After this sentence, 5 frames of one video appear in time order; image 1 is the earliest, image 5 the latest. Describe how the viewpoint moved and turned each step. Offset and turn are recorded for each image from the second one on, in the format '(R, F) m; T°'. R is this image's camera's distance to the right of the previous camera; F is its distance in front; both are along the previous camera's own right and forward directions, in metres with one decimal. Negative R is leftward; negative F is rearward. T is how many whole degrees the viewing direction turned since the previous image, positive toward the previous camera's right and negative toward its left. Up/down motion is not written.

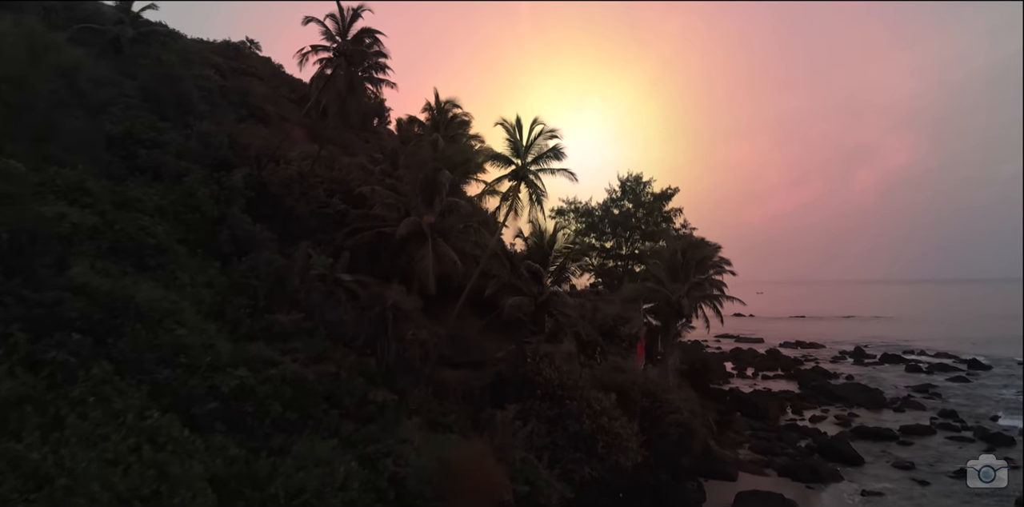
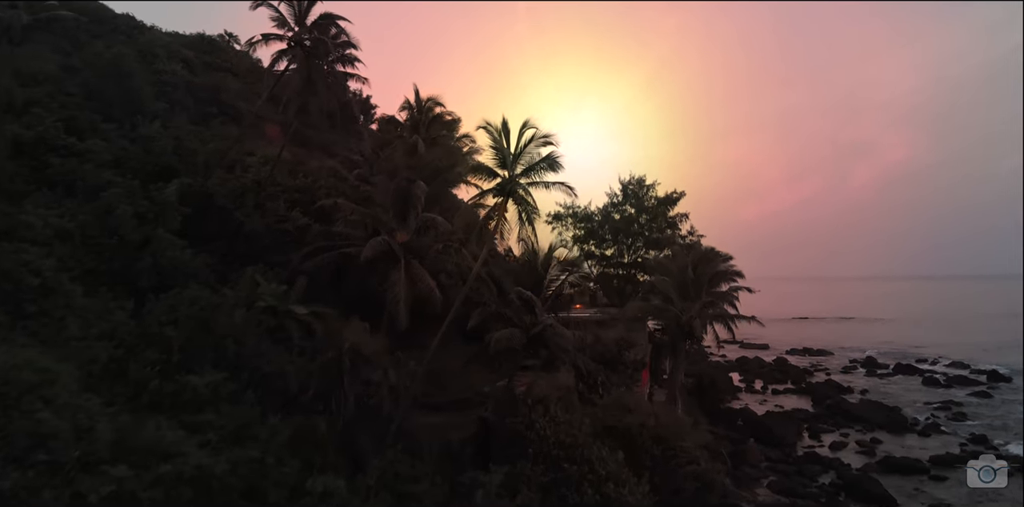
(+0.2, +2.3) m; 0°
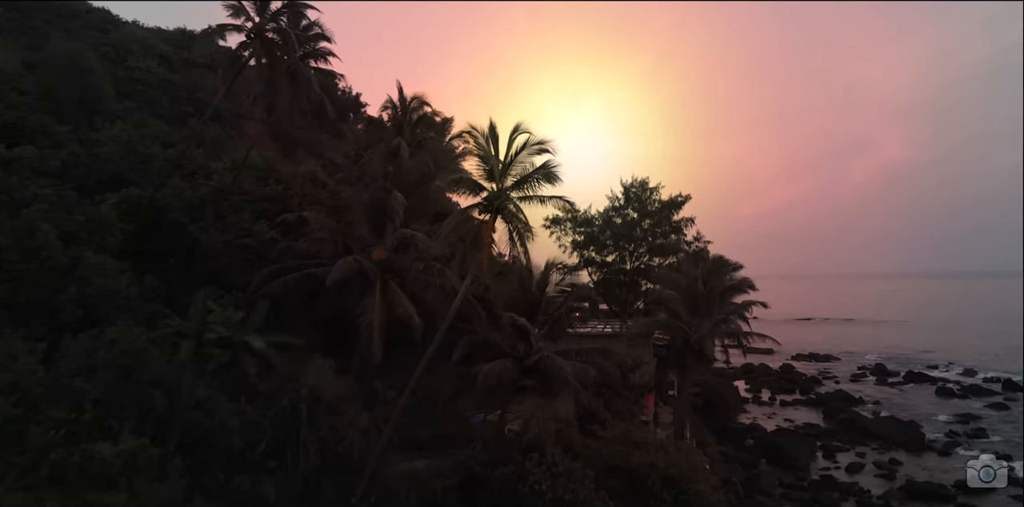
(+0.1, +1.6) m; 0°
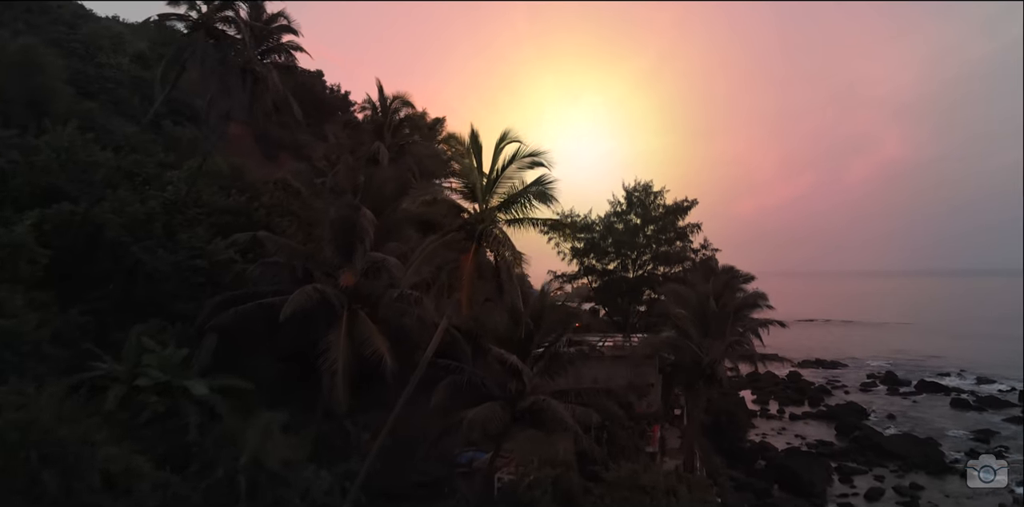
(+0.2, +1.6) m; 0°
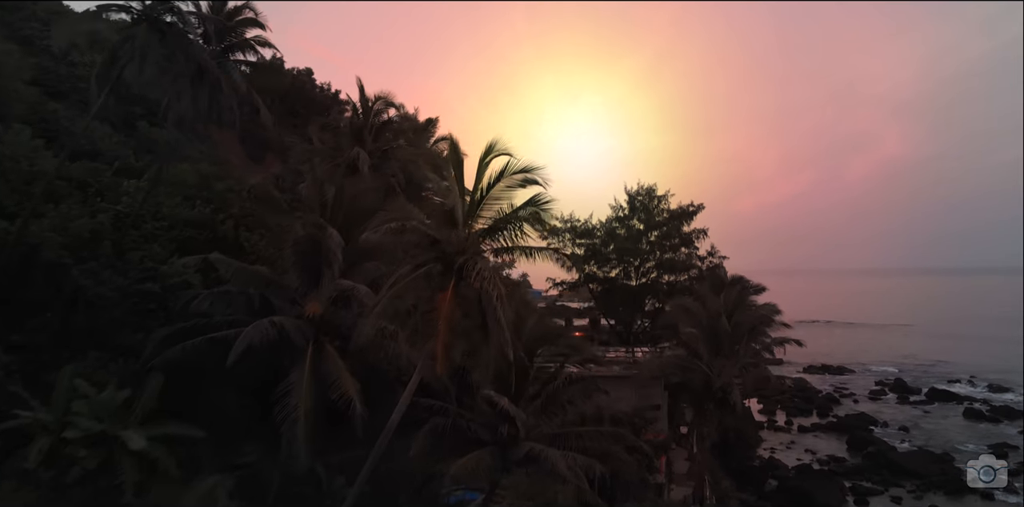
(+0.1, +1.3) m; 0°
